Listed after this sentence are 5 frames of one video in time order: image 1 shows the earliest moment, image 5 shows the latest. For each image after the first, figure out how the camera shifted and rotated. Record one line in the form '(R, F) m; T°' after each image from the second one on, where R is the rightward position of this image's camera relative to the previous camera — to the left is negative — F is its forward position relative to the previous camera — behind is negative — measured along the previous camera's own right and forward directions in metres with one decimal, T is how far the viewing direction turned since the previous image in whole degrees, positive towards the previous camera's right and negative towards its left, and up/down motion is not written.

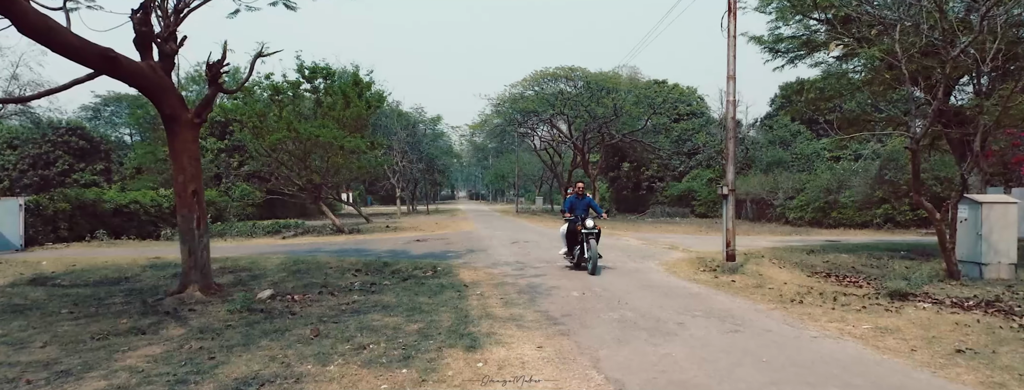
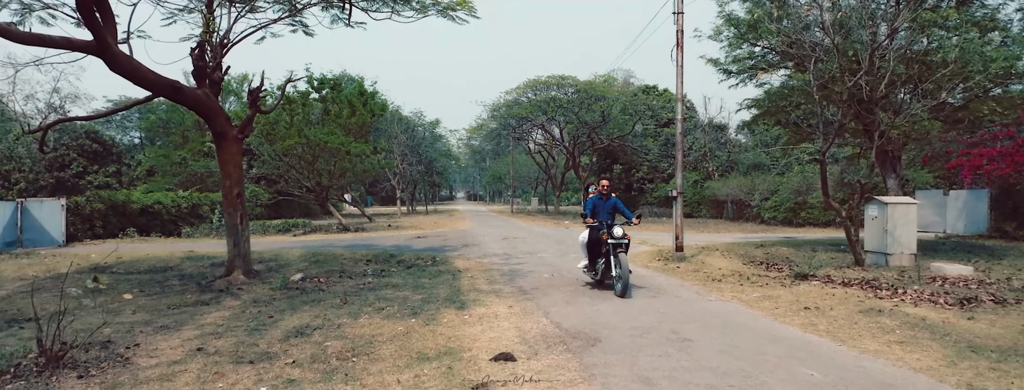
(+0.2, -1.8) m; 0°
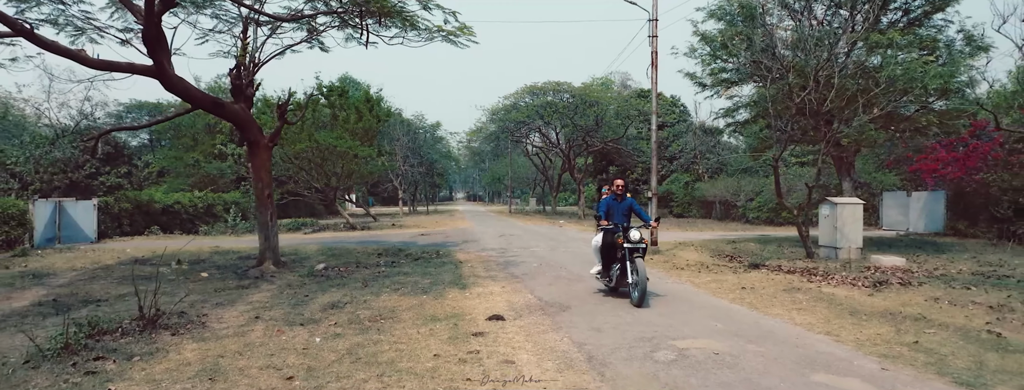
(+0.1, -1.4) m; 0°
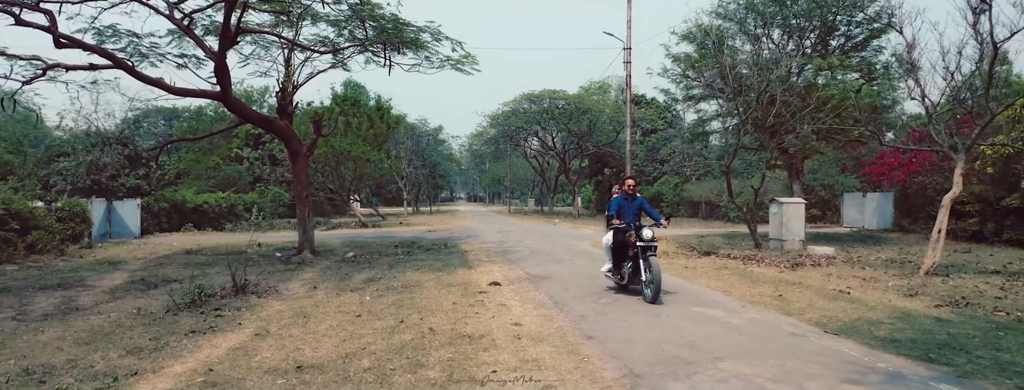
(+0.1, -2.2) m; 0°
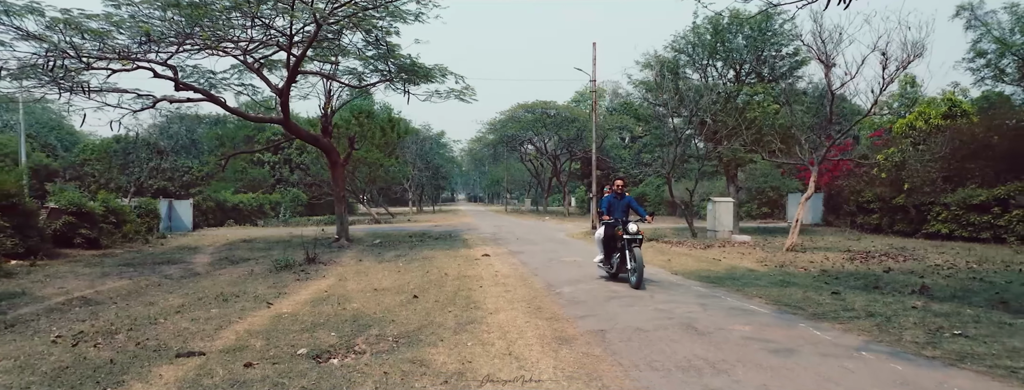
(+0.3, -3.8) m; 0°
